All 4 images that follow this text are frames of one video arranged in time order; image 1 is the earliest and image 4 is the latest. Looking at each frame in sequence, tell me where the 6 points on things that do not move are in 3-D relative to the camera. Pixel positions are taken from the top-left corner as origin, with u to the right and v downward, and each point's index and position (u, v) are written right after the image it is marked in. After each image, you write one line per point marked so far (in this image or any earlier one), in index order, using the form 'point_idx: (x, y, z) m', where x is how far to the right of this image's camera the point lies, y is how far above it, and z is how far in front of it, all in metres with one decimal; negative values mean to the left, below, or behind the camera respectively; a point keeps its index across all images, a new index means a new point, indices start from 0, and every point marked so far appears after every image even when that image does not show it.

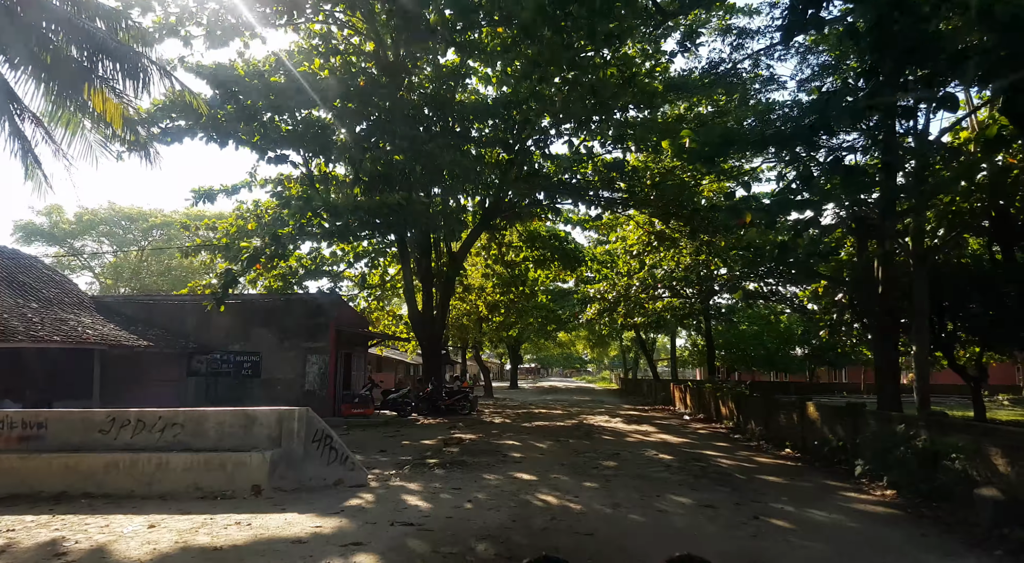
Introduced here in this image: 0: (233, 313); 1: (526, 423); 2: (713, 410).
0: (-7.0, -0.8, +15.0) m
1: (+0.3, -3.3, +14.1) m
2: (+5.2, -3.3, +15.5) m
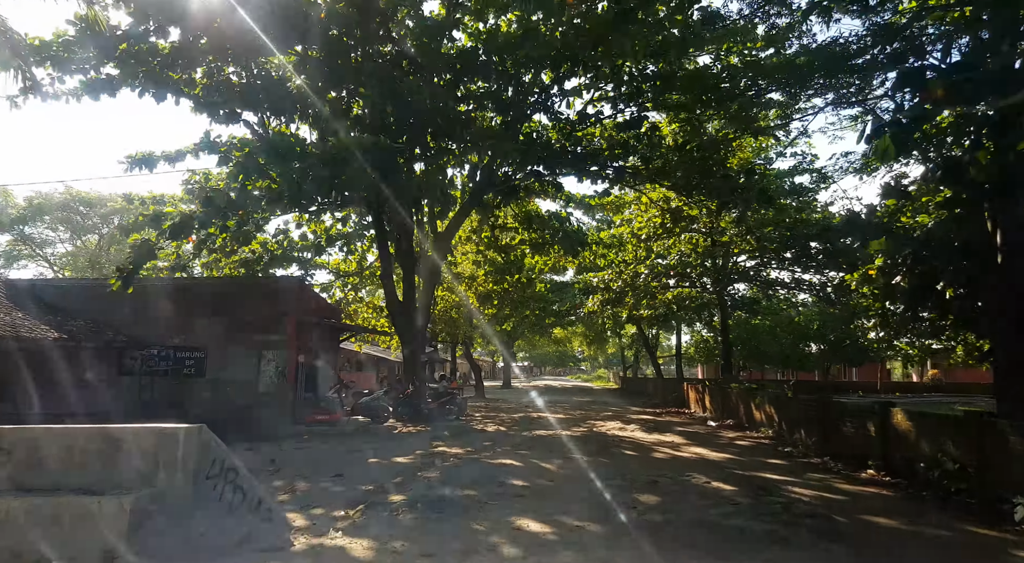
0: (-7.1, -0.4, +12.6) m
1: (+0.2, -2.9, +11.8) m
2: (+5.0, -2.9, +13.2) m
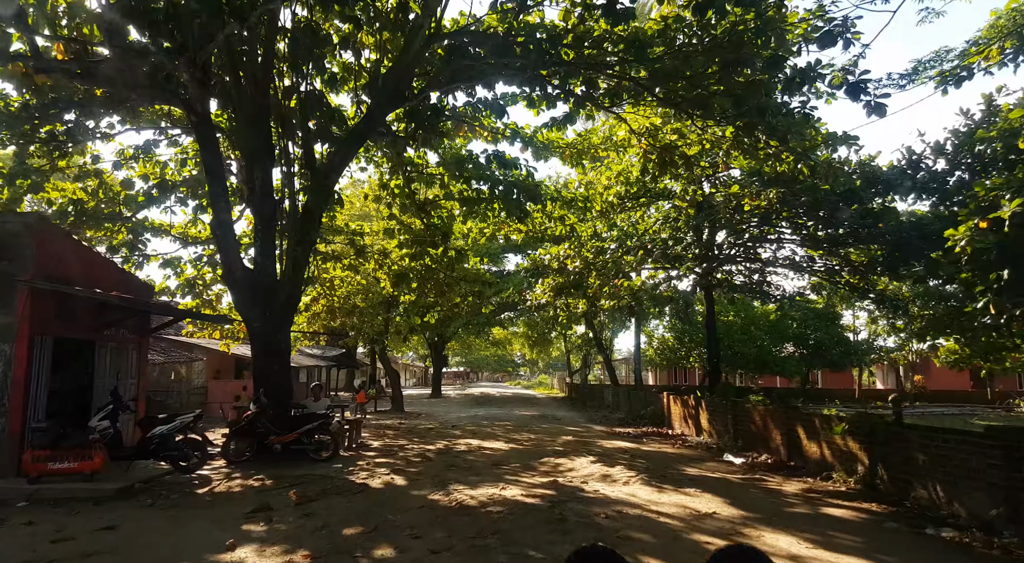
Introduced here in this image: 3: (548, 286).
0: (-8.1, +0.3, +6.8) m
1: (-0.8, -2.3, +6.7) m
2: (+3.8, -2.3, +8.6) m
3: (+0.9, -0.1, +16.0) m
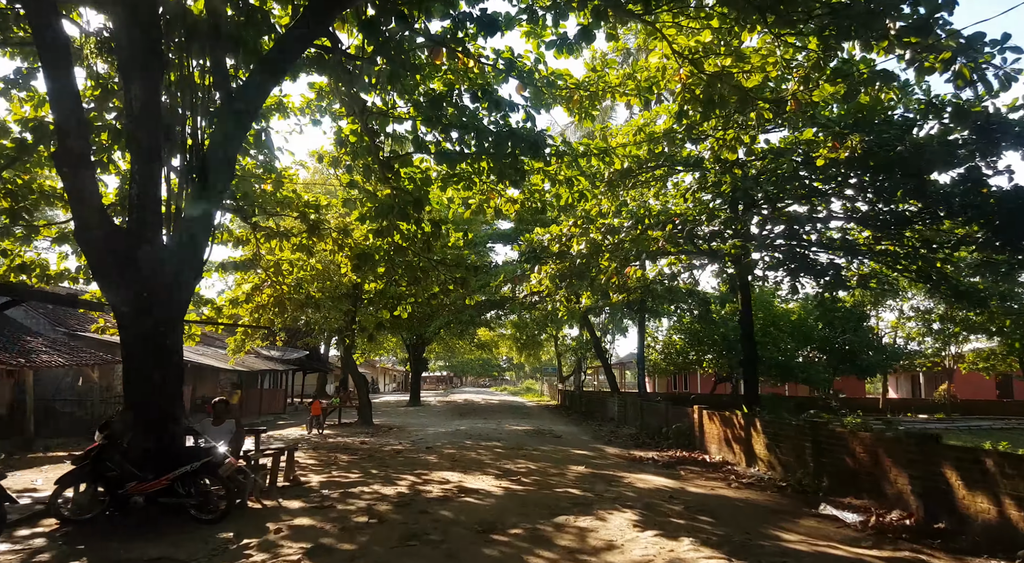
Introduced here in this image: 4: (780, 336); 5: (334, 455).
0: (-8.1, +0.8, +3.6) m
1: (-0.8, -1.9, +3.7) m
2: (+3.8, -2.0, +5.7) m
3: (+0.7, +0.1, +13.1) m
4: (+8.9, -1.8, +19.9) m
5: (-3.0, -2.9, +10.2) m
